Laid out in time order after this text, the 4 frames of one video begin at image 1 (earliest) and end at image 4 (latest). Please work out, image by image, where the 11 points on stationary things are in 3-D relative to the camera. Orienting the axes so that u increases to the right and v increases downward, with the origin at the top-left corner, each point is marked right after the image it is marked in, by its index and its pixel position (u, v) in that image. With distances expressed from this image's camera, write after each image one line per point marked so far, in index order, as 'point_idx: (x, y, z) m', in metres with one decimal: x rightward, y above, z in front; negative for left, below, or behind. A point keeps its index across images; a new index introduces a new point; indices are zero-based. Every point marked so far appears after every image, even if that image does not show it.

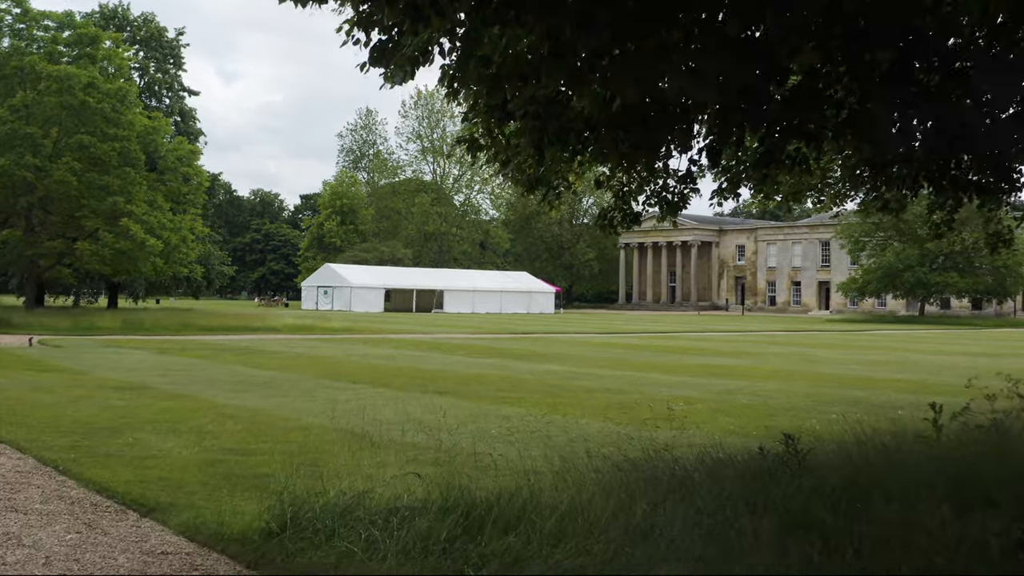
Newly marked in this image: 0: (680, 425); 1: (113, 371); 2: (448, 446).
0: (+1.9, -1.5, +9.5) m
1: (-7.1, -1.5, +15.5) m
2: (-0.6, -1.4, +7.9) m
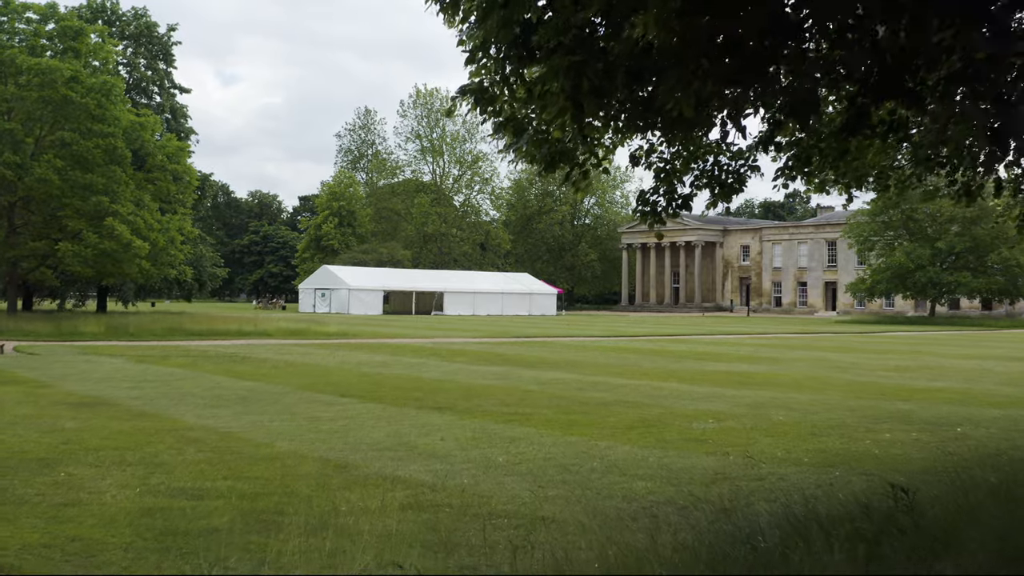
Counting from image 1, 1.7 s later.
0: (+2.0, -1.5, +8.2) m
1: (-7.0, -1.5, +14.1) m
2: (-0.5, -1.5, +6.5) m
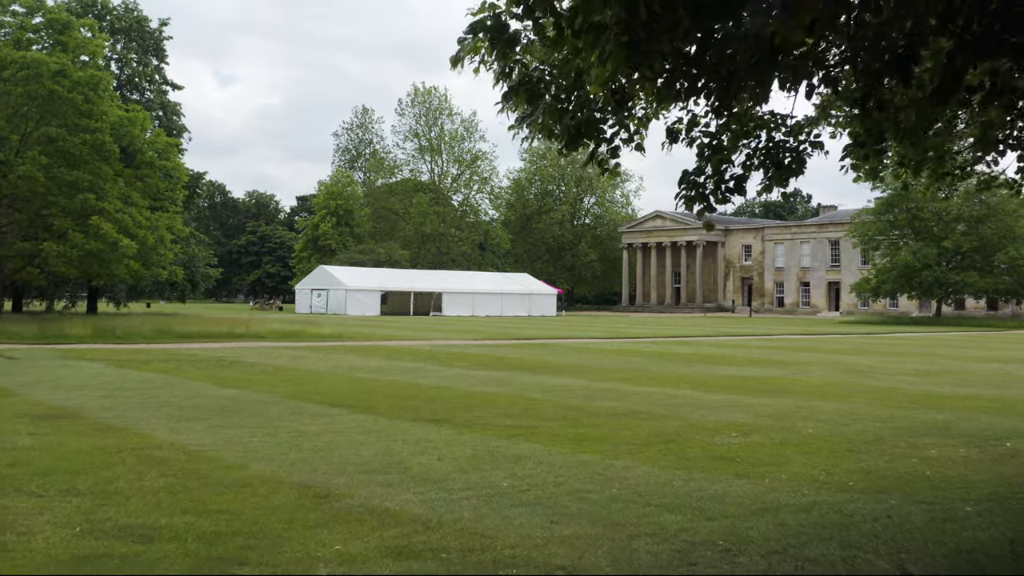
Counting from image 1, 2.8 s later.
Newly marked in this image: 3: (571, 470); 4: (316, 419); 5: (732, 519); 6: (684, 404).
0: (+2.0, -1.5, +7.2) m
1: (-7.0, -1.5, +13.1) m
2: (-0.5, -1.5, +5.5) m
3: (+0.5, -1.5, +7.3) m
4: (-2.3, -1.5, +10.1) m
5: (+1.5, -1.5, +5.8) m
6: (+2.3, -1.6, +12.0) m
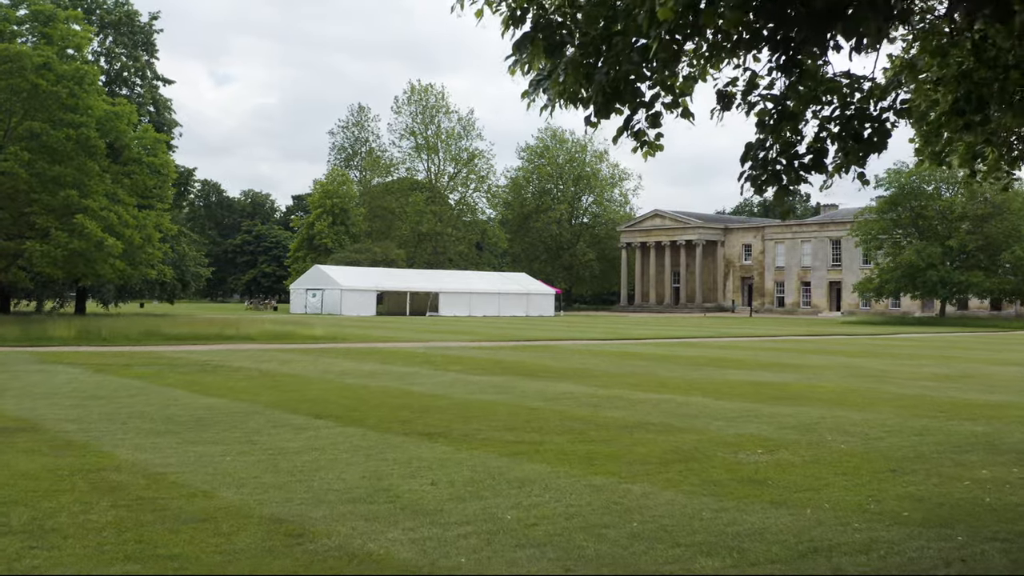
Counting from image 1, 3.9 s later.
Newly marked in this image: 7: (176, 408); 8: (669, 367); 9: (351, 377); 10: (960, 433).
0: (+2.0, -1.6, +6.3) m
1: (-7.0, -1.6, +12.2) m
2: (-0.4, -1.5, +4.6) m
3: (+0.5, -1.5, +6.4) m
4: (-2.2, -1.5, +9.2) m
5: (+1.5, -1.5, +4.9) m
6: (+2.4, -1.6, +11.1) m
7: (-4.3, -1.5, +11.3) m
8: (+3.5, -1.7, +19.1) m
9: (-2.8, -1.6, +15.7) m
10: (+5.0, -1.6, +9.9) m
